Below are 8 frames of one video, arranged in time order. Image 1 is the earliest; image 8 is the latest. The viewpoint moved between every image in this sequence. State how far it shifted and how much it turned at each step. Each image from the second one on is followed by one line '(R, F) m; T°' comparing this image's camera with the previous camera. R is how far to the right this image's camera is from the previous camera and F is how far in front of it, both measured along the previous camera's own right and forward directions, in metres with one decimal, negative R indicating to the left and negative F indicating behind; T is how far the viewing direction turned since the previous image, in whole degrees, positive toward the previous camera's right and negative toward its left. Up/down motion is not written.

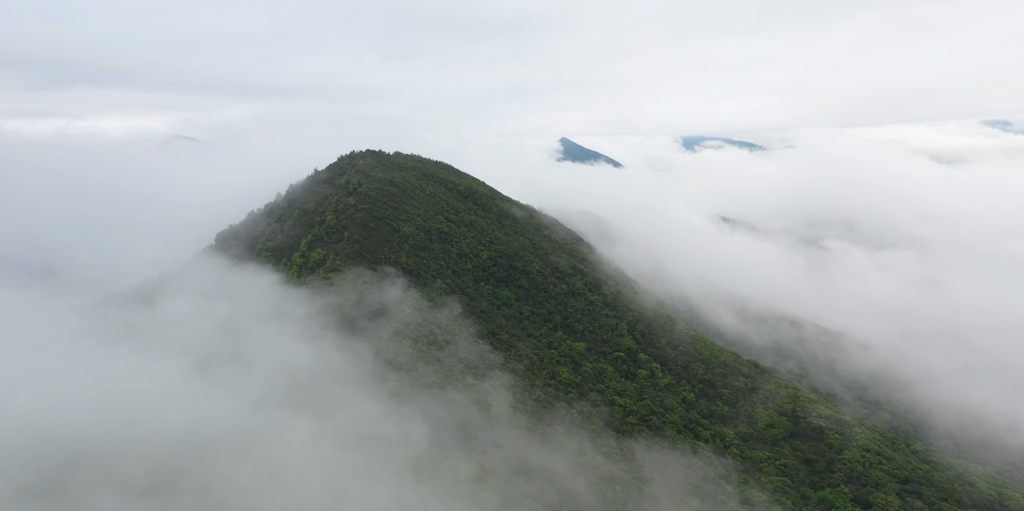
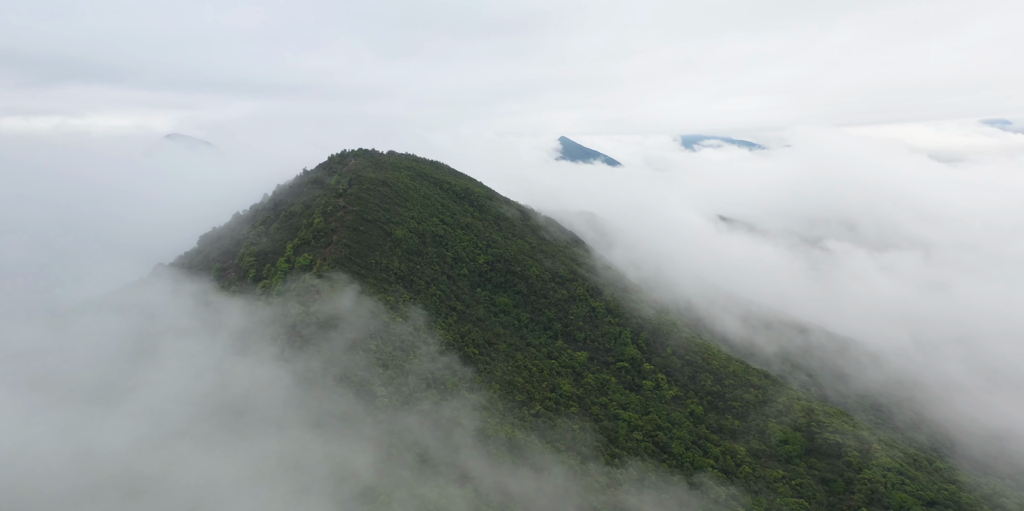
(+0.1, +3.7) m; 0°
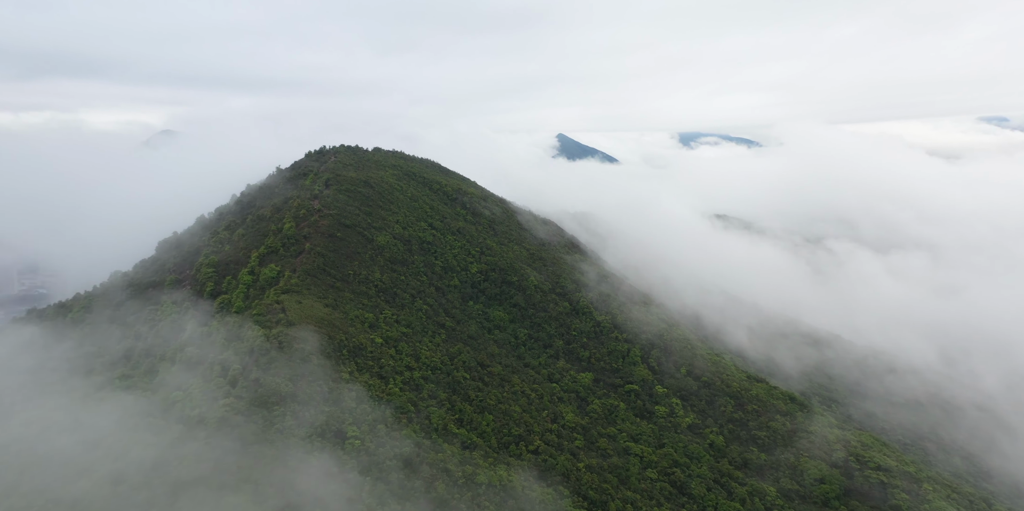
(+0.2, +7.6) m; 0°
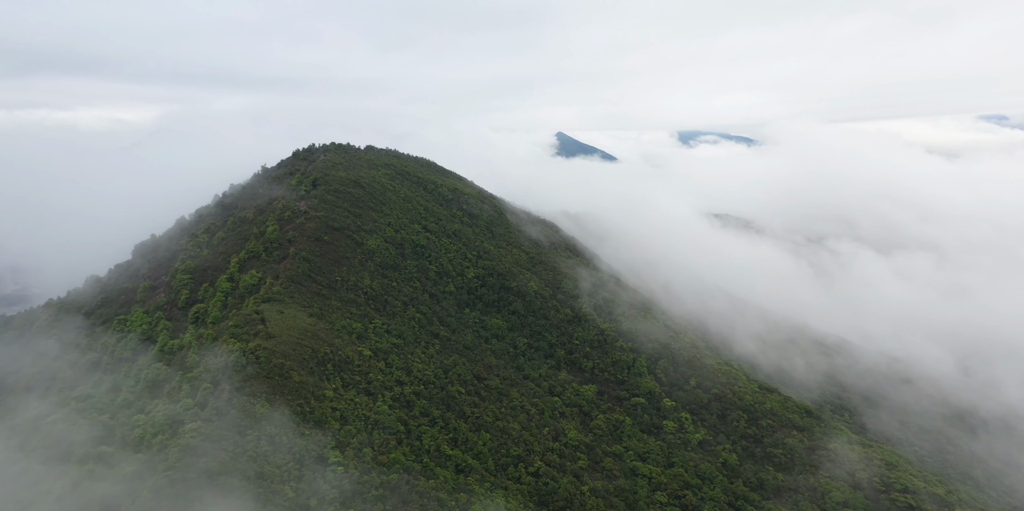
(+0.1, +3.7) m; 0°
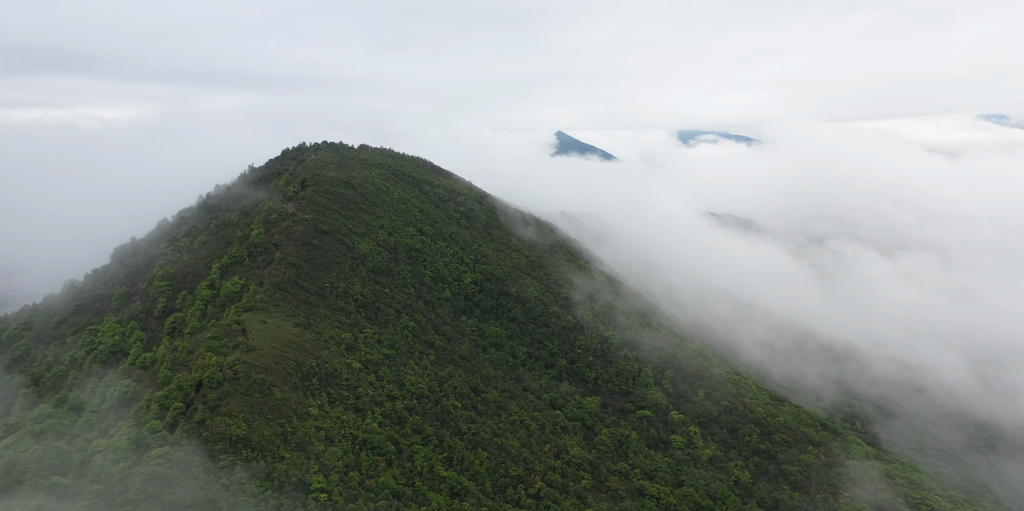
(0.0, +3.1) m; 0°
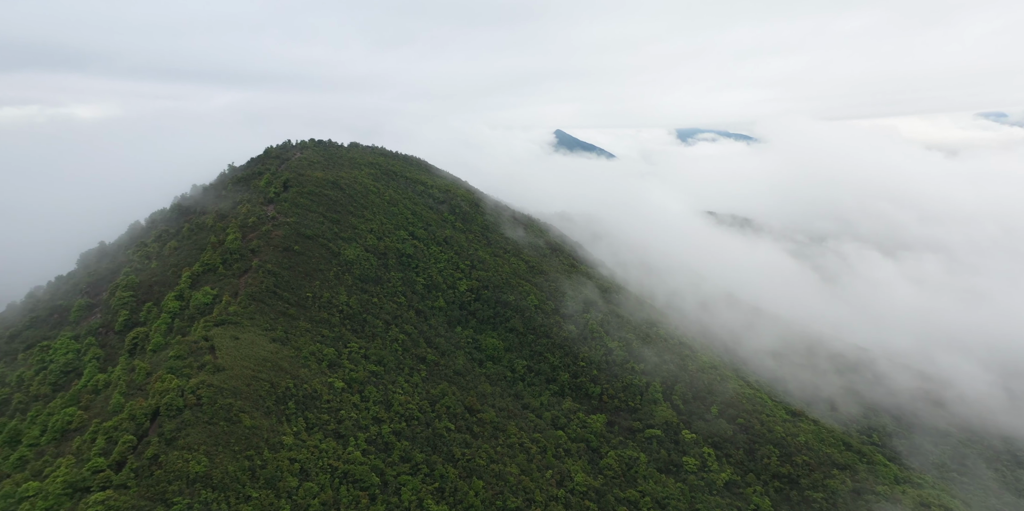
(0.0, +4.2) m; 0°
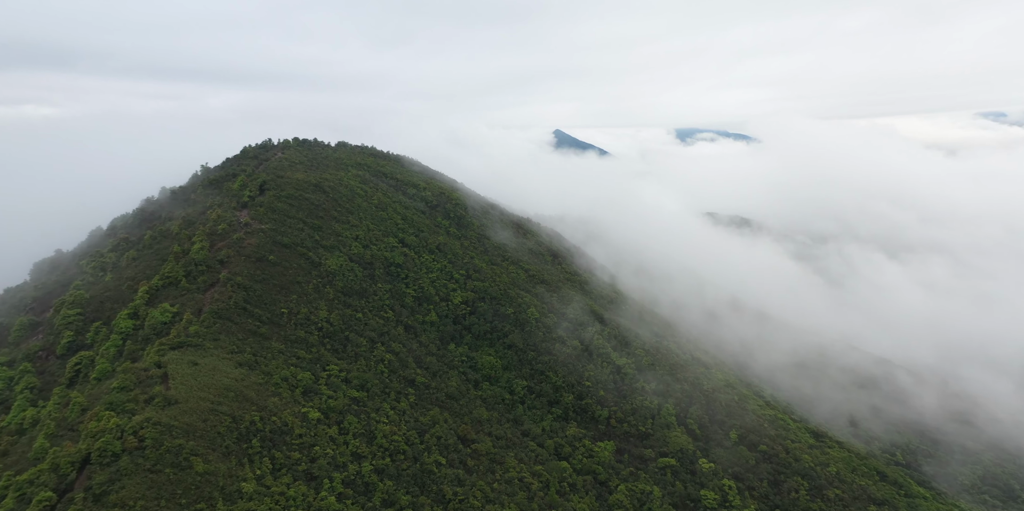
(0.0, +4.9) m; 0°
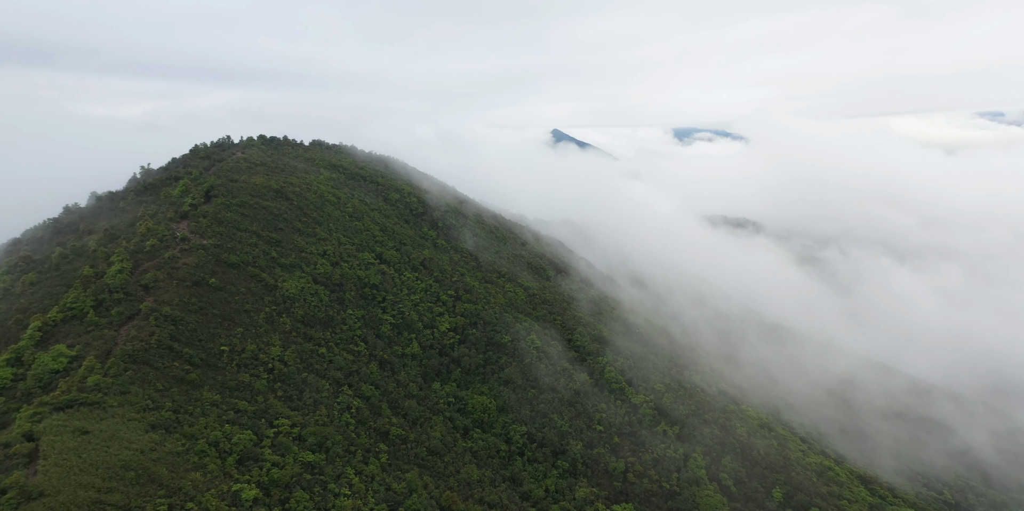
(+0.1, +8.5) m; 0°
